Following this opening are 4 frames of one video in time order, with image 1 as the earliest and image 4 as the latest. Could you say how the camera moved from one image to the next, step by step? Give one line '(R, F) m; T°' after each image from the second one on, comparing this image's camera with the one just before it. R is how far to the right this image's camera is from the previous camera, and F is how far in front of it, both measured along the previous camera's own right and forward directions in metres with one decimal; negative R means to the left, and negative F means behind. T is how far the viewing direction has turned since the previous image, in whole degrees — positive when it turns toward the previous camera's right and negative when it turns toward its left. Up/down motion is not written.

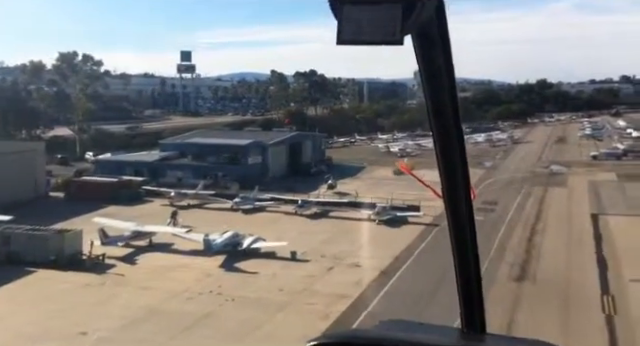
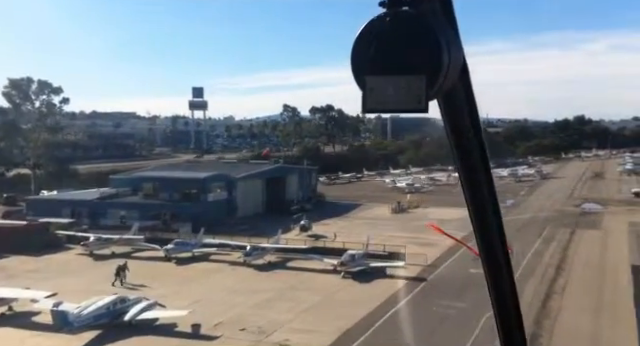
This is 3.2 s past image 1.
(+1.8, +3.7) m; -3°
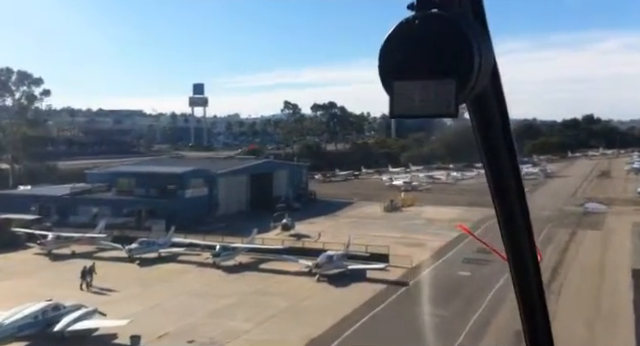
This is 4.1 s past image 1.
(+0.7, +1.0) m; -1°
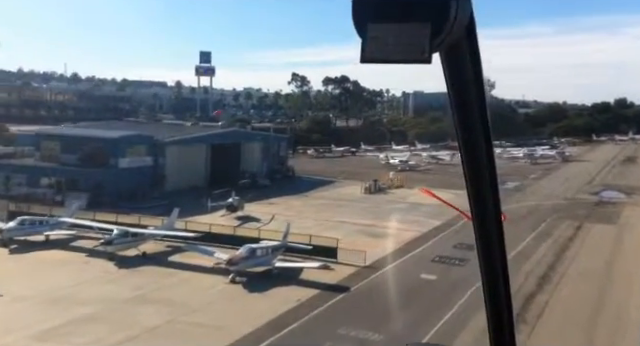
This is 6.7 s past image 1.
(+1.6, +2.9) m; -2°
